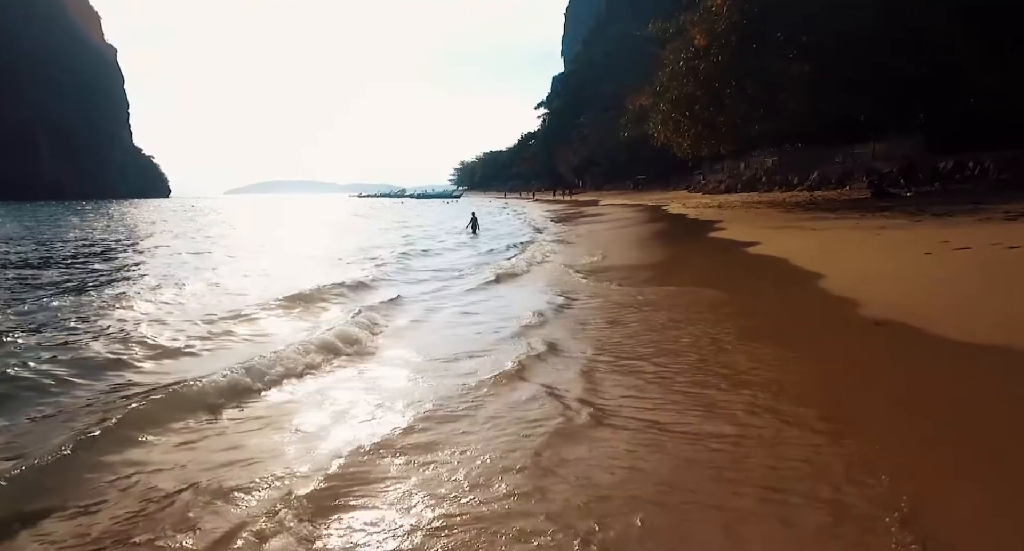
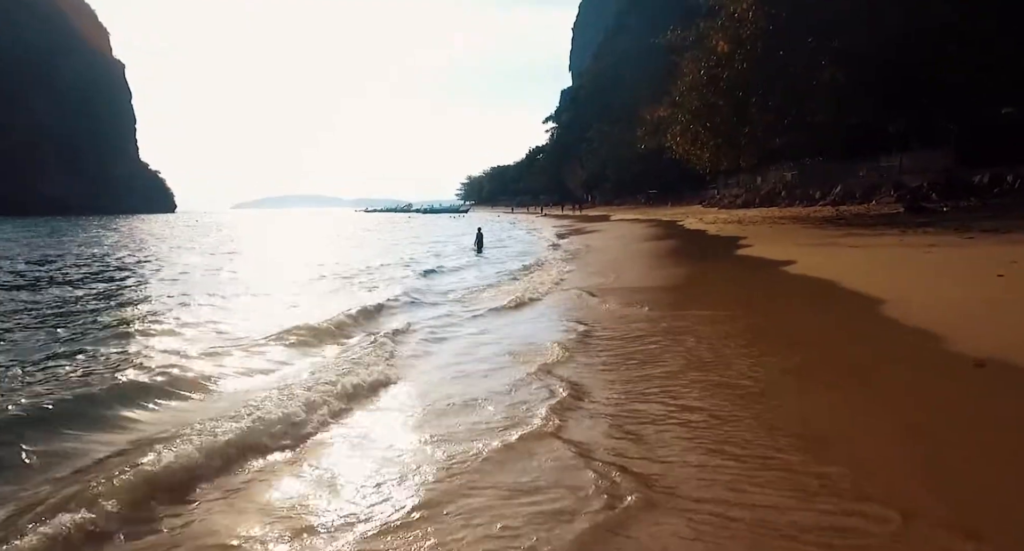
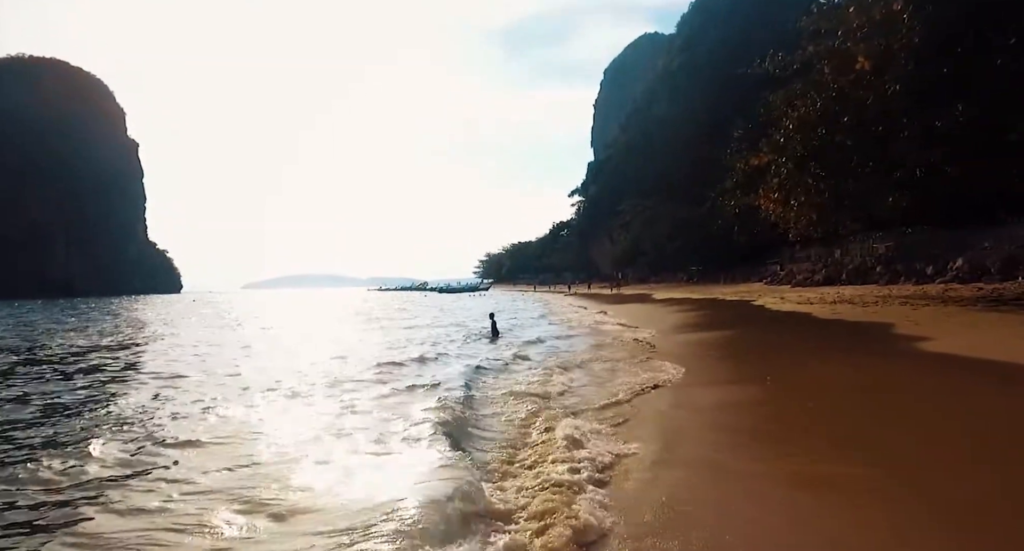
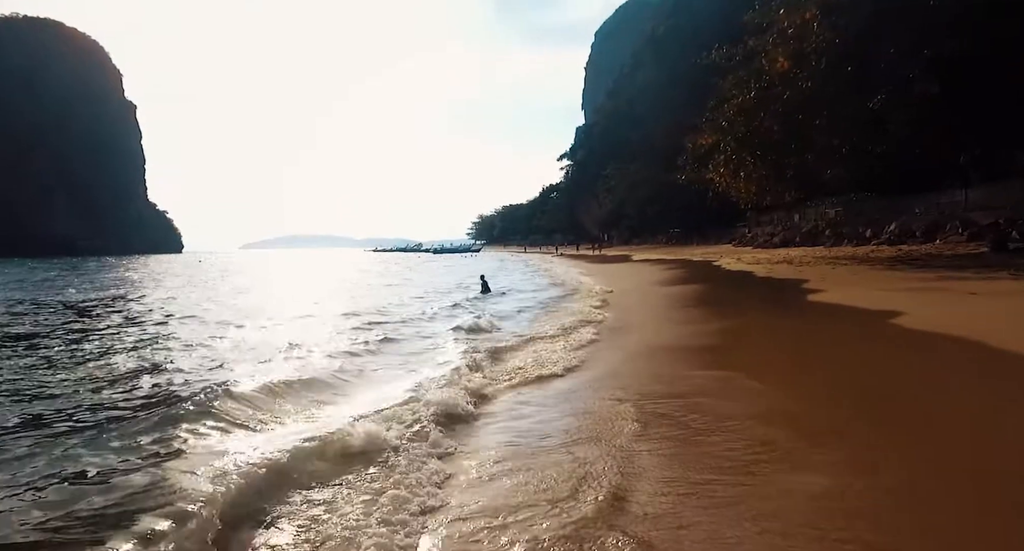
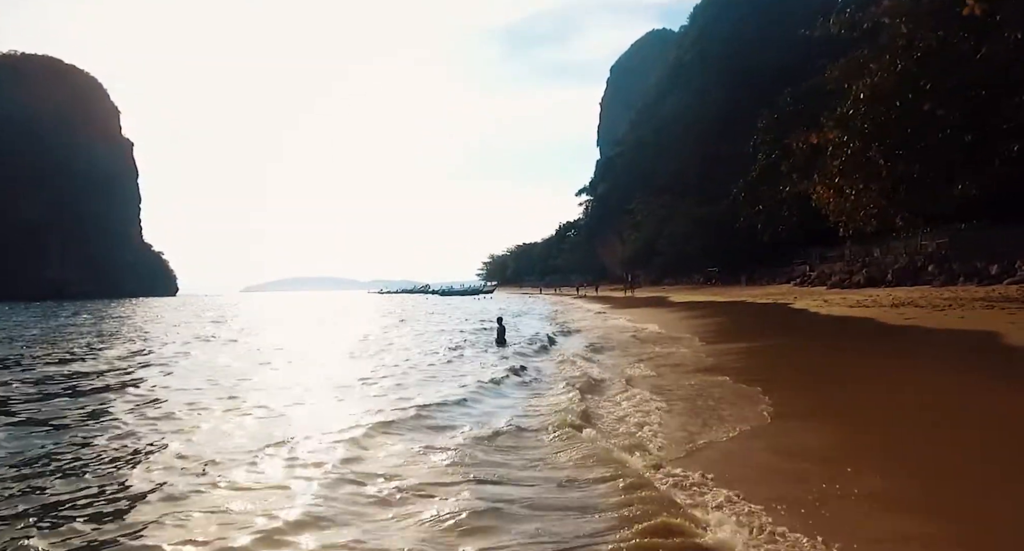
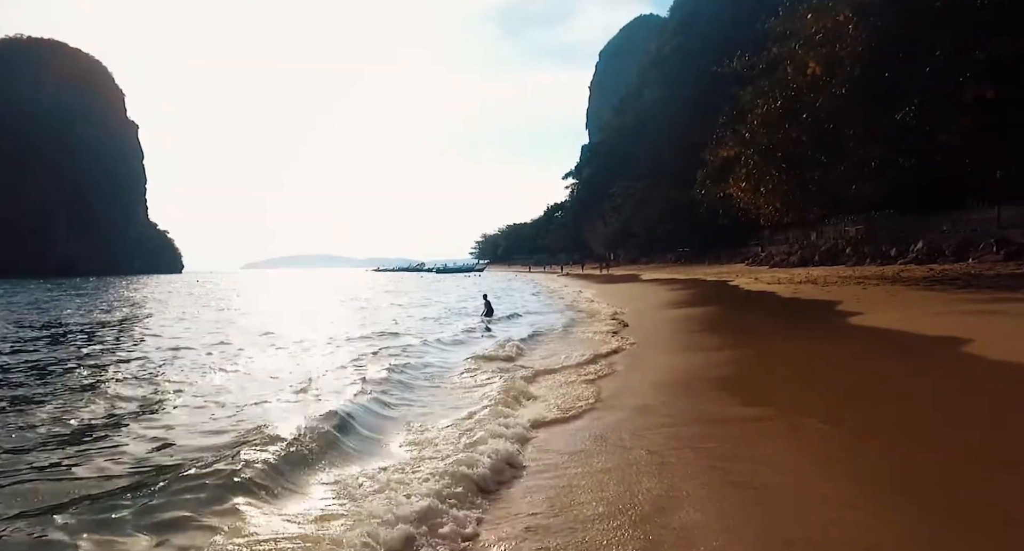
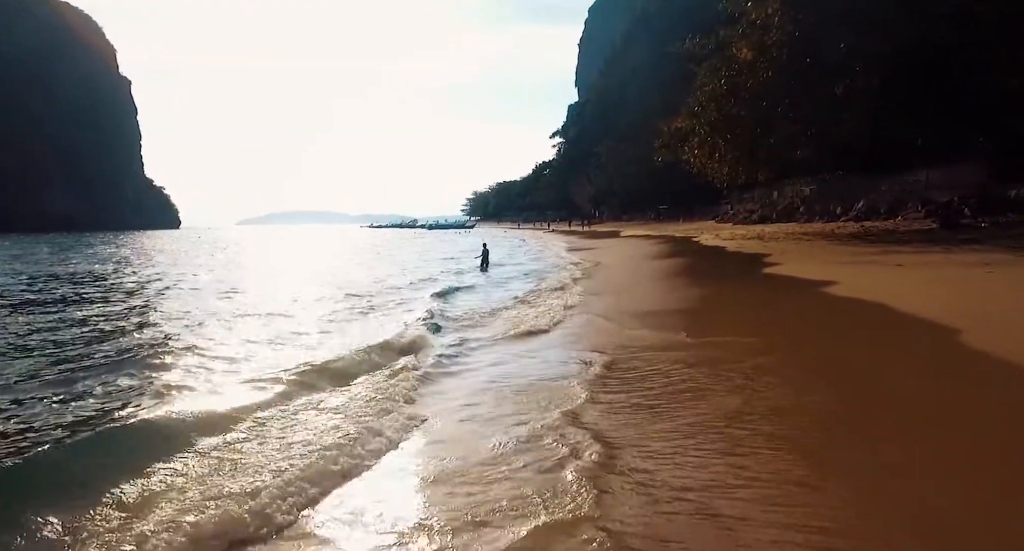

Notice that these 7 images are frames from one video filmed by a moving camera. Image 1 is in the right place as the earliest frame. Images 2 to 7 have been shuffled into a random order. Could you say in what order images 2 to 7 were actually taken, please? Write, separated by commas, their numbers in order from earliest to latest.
2, 7, 4, 6, 3, 5
